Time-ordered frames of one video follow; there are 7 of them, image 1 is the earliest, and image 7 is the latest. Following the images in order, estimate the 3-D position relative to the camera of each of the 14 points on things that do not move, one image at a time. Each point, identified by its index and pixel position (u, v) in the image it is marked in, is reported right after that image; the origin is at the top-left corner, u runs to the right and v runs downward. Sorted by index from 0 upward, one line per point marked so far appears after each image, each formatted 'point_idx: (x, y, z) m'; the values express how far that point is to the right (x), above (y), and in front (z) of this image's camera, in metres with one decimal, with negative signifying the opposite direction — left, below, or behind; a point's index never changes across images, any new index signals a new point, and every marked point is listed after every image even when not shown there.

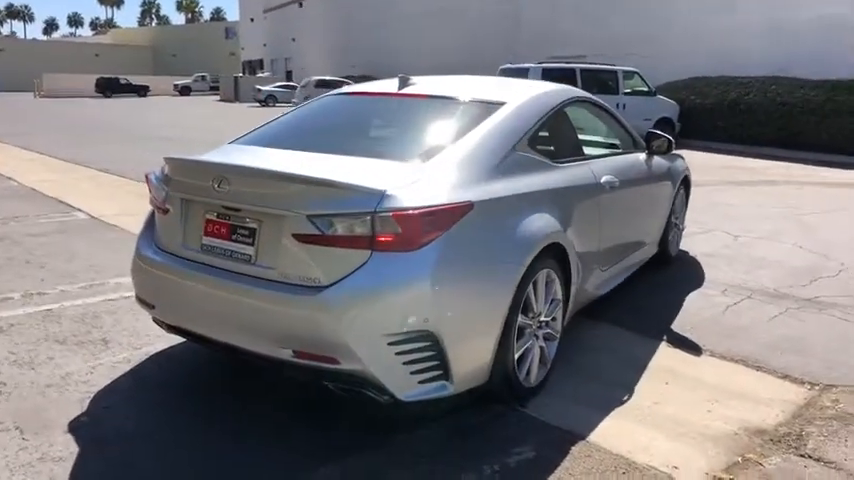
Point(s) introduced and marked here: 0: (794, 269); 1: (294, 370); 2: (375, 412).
0: (+4.1, -0.3, +7.4) m
1: (-0.7, -0.7, +3.5) m
2: (-0.5, -1.0, +4.1) m
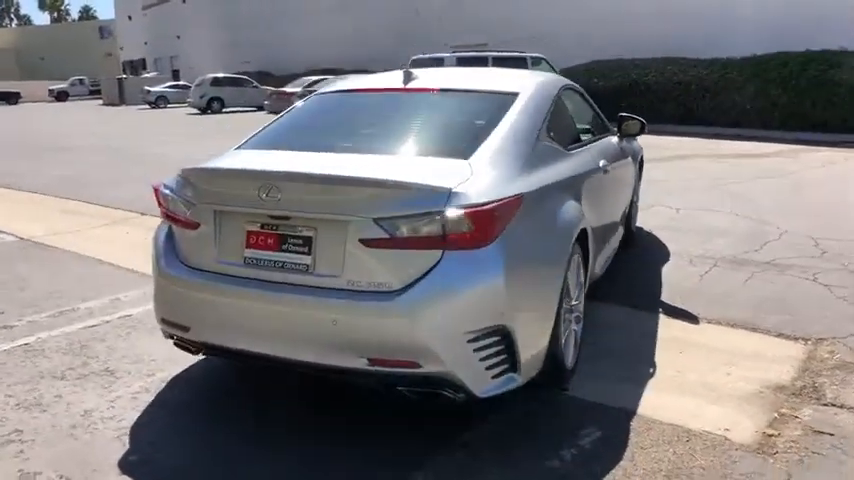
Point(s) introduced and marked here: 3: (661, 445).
0: (+3.8, 0.0, +7.9) m
1: (-0.3, -0.7, +3.4) m
2: (-0.1, -1.0, +4.0) m
3: (+1.3, -1.1, +3.6) m
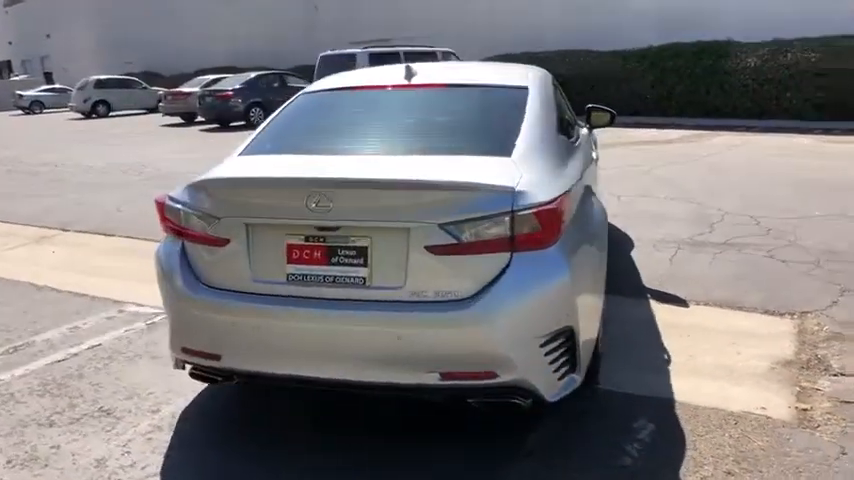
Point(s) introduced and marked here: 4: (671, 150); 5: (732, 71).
0: (+3.3, +0.3, +8.3) m
1: (0.0, -0.8, +3.2) m
2: (+0.1, -1.0, +3.8) m
3: (+1.6, -1.1, +3.7) m
4: (+5.2, +1.9, +14.1) m
5: (+8.3, +4.6, +18.0) m
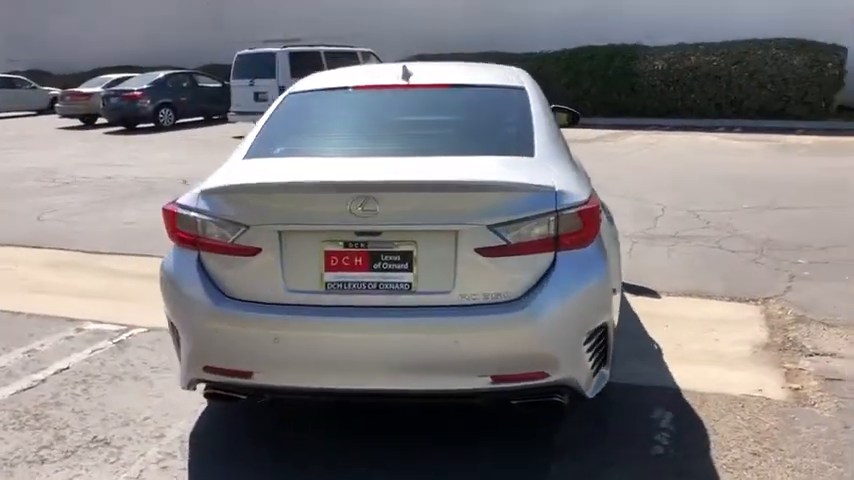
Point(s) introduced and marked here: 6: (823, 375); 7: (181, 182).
0: (+2.7, +0.3, +8.7) m
1: (+0.2, -0.8, +3.2) m
2: (+0.3, -1.0, +3.8) m
3: (+1.7, -1.0, +3.8) m
4: (+3.7, +2.0, +14.7) m
5: (+6.1, +4.8, +19.0) m
6: (+2.6, -0.9, +4.3) m
7: (-4.5, +1.0, +12.0) m
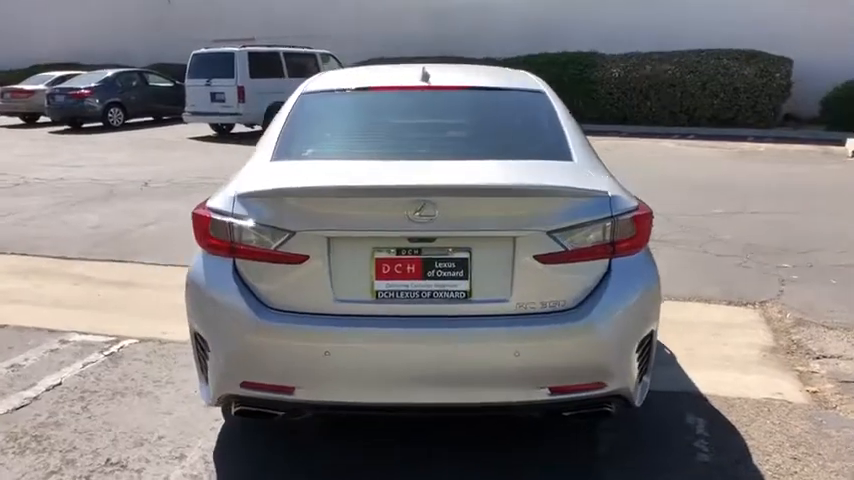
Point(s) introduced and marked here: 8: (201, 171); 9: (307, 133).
0: (+2.5, +0.3, +8.8) m
1: (+0.5, -0.8, +3.1) m
2: (+0.5, -1.0, +3.7) m
3: (+1.9, -1.0, +3.9) m
4: (+3.0, +1.9, +14.8) m
5: (+5.0, +4.7, +19.3) m
6: (+2.7, -0.9, +4.4) m
7: (-5.0, +1.0, +11.5) m
8: (-4.6, +1.4, +13.3) m
9: (-0.7, +0.6, +3.9) m
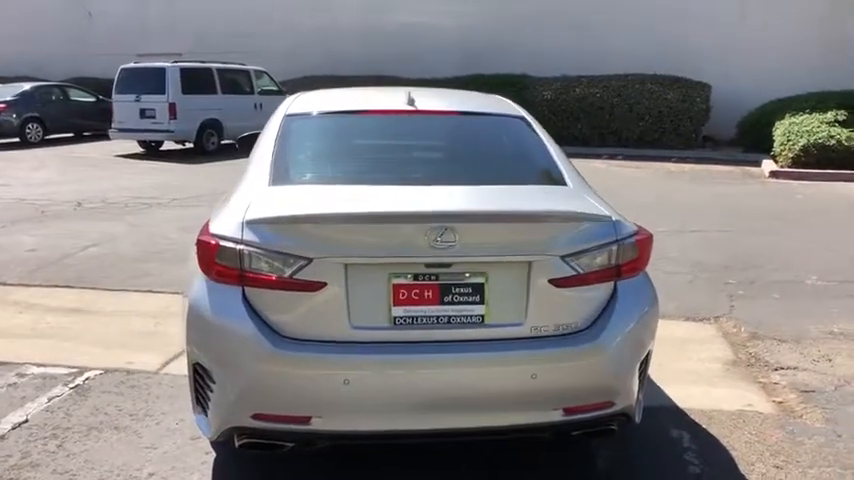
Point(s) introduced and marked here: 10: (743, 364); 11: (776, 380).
0: (+1.9, 0.0, +9.0) m
1: (+0.6, -0.9, +3.1) m
2: (+0.4, -1.2, +3.7) m
3: (+1.9, -1.2, +4.1) m
4: (+1.7, +1.5, +15.2) m
5: (+3.2, +4.2, +19.9) m
6: (+2.6, -1.1, +4.7) m
7: (-5.8, +0.6, +10.9) m
8: (-5.7, +1.0, +12.8) m
9: (-0.8, +0.5, +3.9) m
10: (+2.5, -1.0, +5.2) m
11: (+2.6, -1.0, +4.8) m
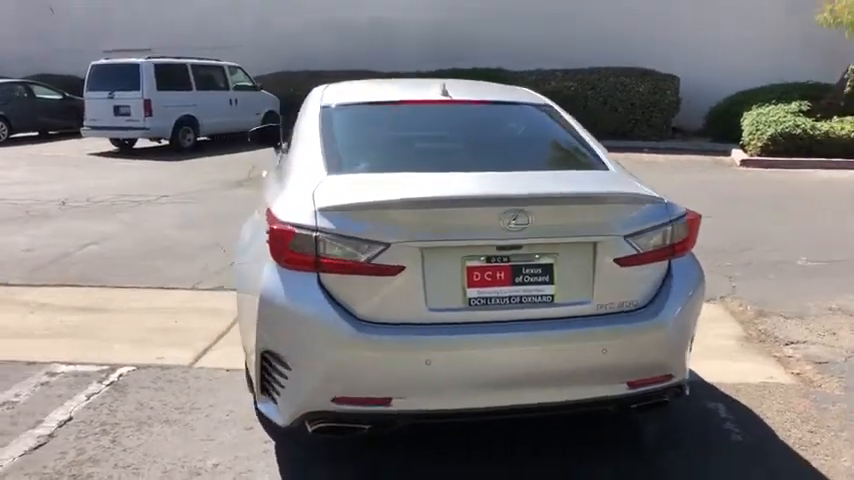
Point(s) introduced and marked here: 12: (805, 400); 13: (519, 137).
0: (+1.9, +0.2, +9.2) m
1: (+0.9, -0.8, +3.2) m
2: (+0.8, -1.1, +3.8) m
3: (+2.2, -1.0, +4.3) m
4: (+1.3, +1.7, +15.3) m
5: (+2.5, +4.4, +20.2) m
6: (+2.9, -0.9, +5.0) m
7: (-5.9, +0.6, +10.7) m
8: (-5.9, +1.0, +12.5) m
9: (-0.5, +0.6, +3.9) m
10: (+2.7, -0.8, +5.4) m
11: (+2.8, -0.9, +5.1) m
12: (+2.4, -1.0, +4.3) m
13: (+0.6, +0.7, +4.2) m
